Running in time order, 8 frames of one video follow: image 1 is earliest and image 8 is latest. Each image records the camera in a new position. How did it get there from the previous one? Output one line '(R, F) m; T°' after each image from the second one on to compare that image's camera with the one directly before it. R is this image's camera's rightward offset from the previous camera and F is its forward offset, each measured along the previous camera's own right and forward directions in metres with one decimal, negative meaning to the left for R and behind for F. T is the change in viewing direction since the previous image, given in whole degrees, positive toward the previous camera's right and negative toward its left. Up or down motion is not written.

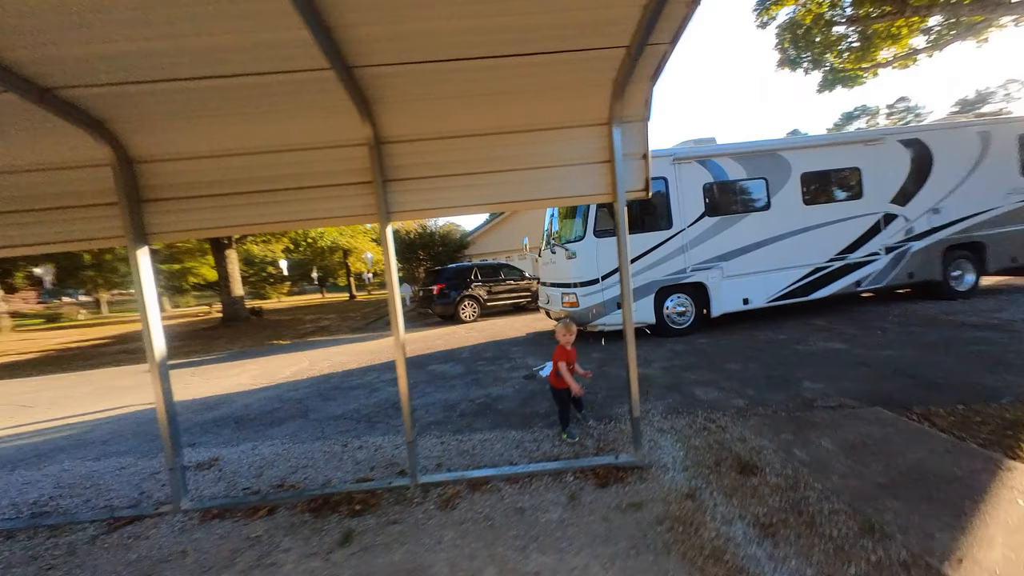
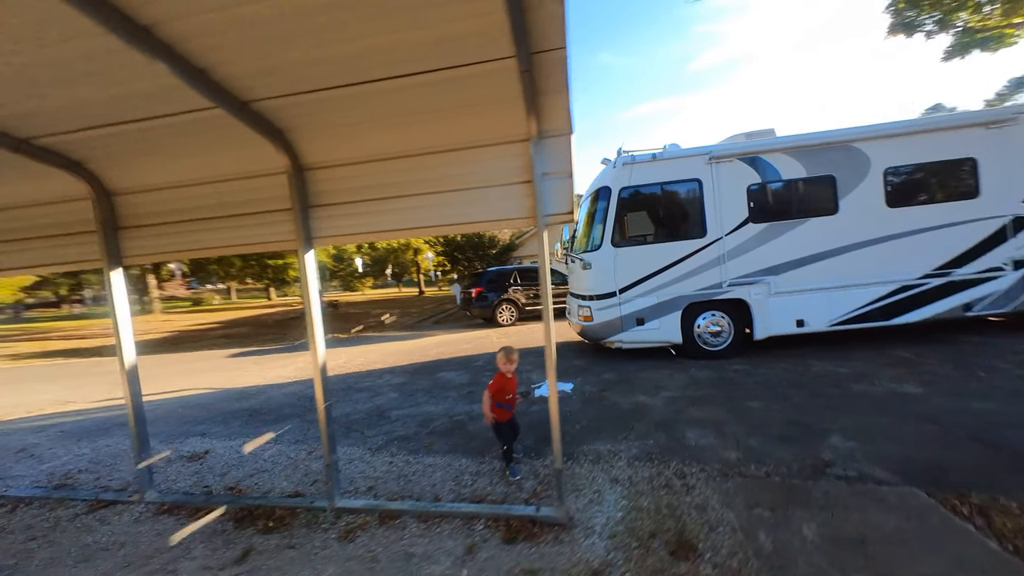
(+1.1, +0.3) m; -11°
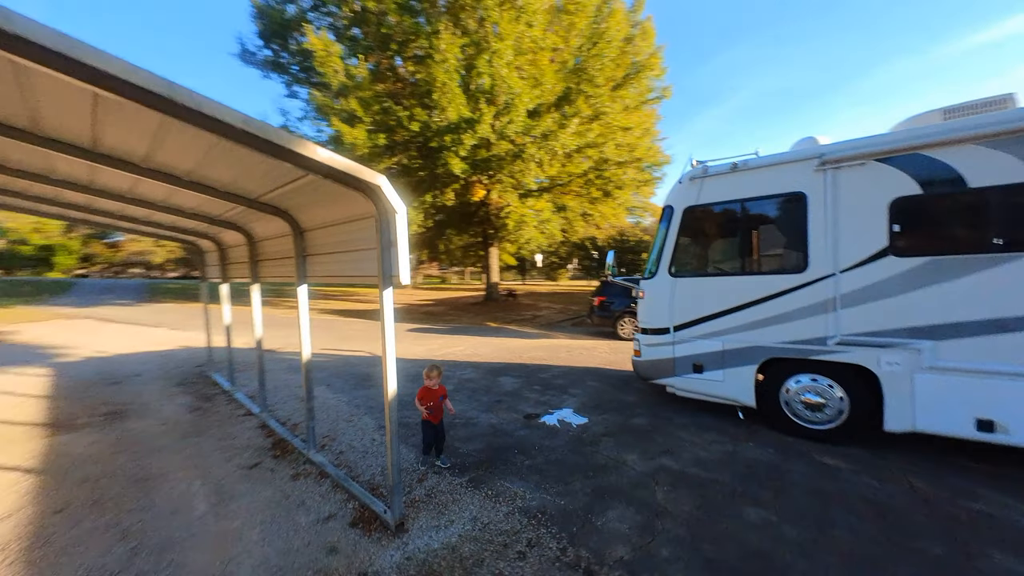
(+2.6, +0.4) m; -31°
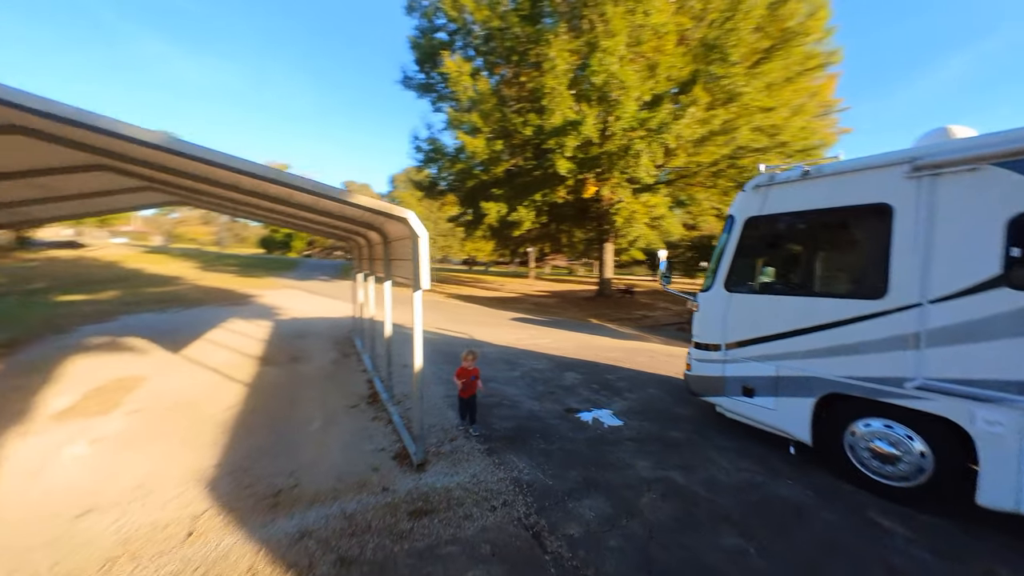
(+1.3, -0.4) m; -20°
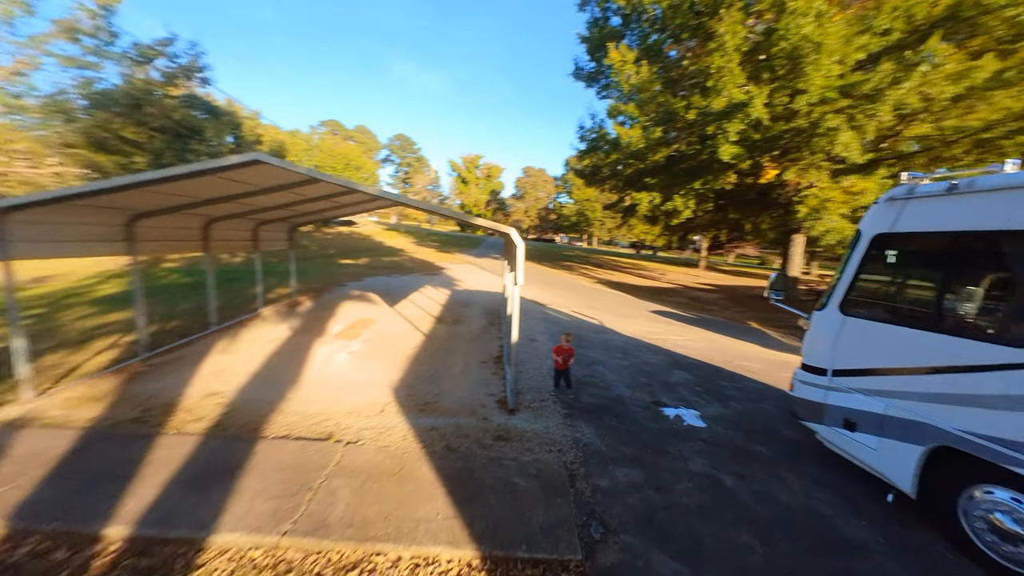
(+1.2, -0.9) m; -26°
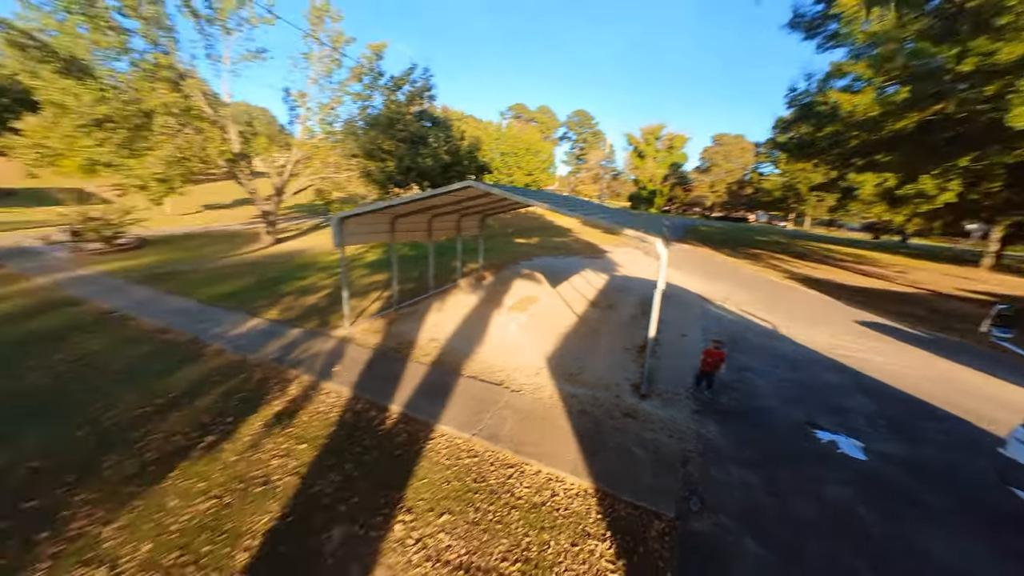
(+0.5, -1.1) m; -25°
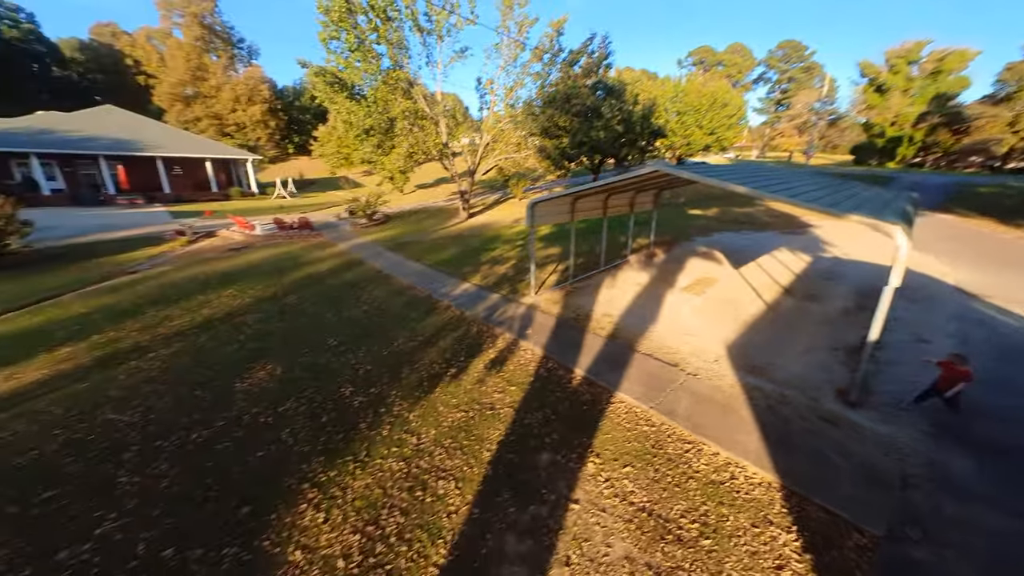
(-0.4, -0.8) m; -24°
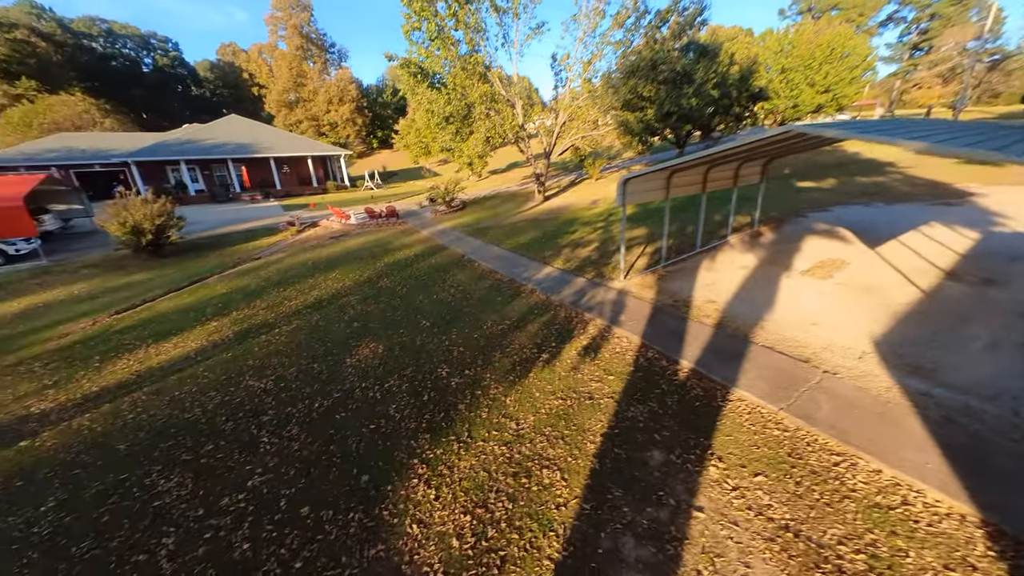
(-0.5, +0.3) m; -11°
